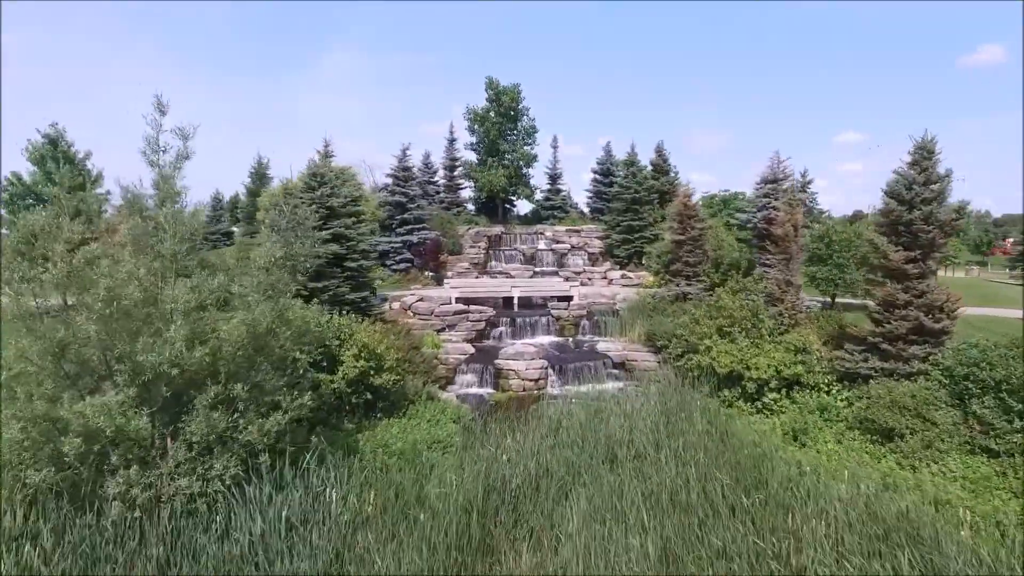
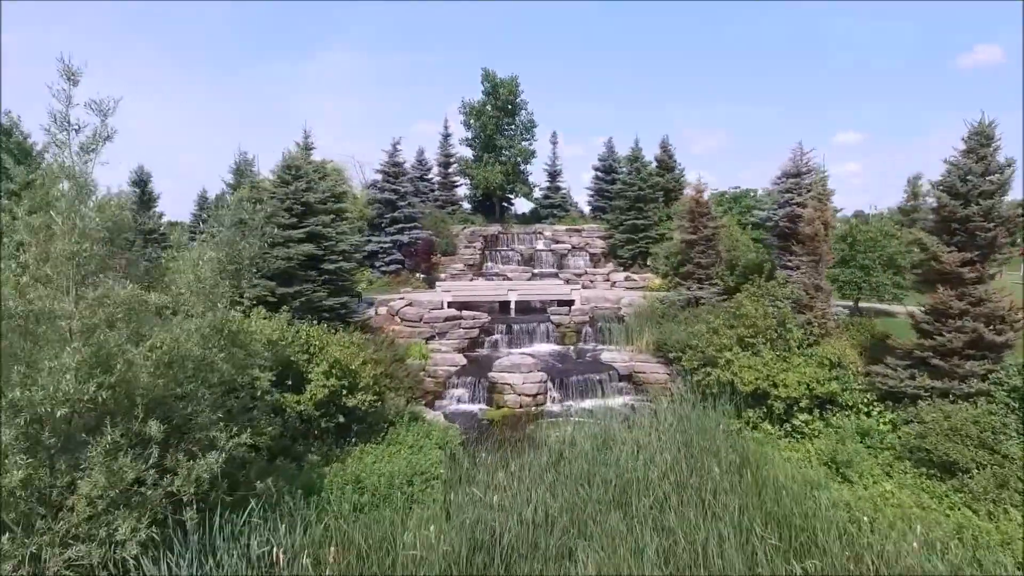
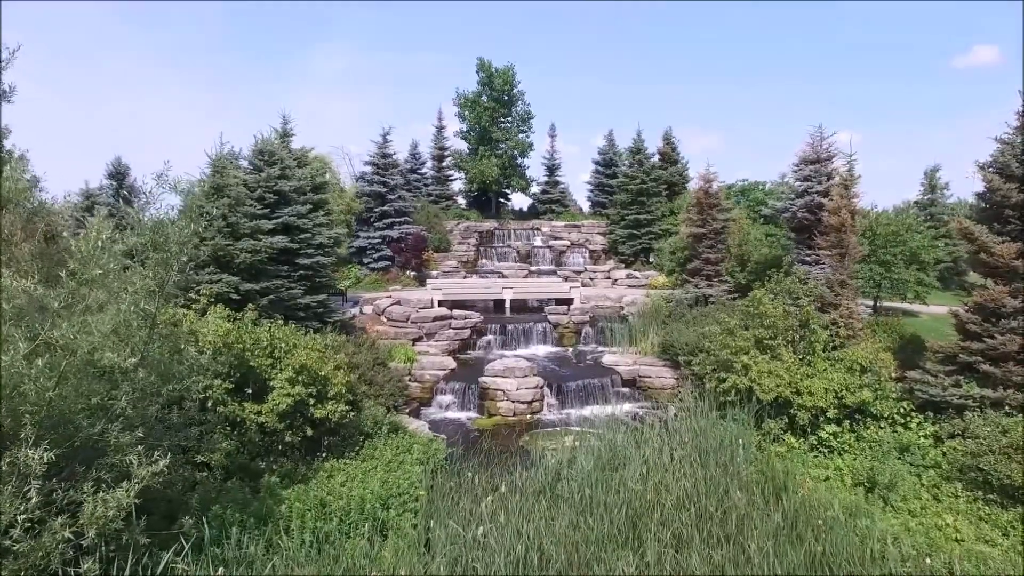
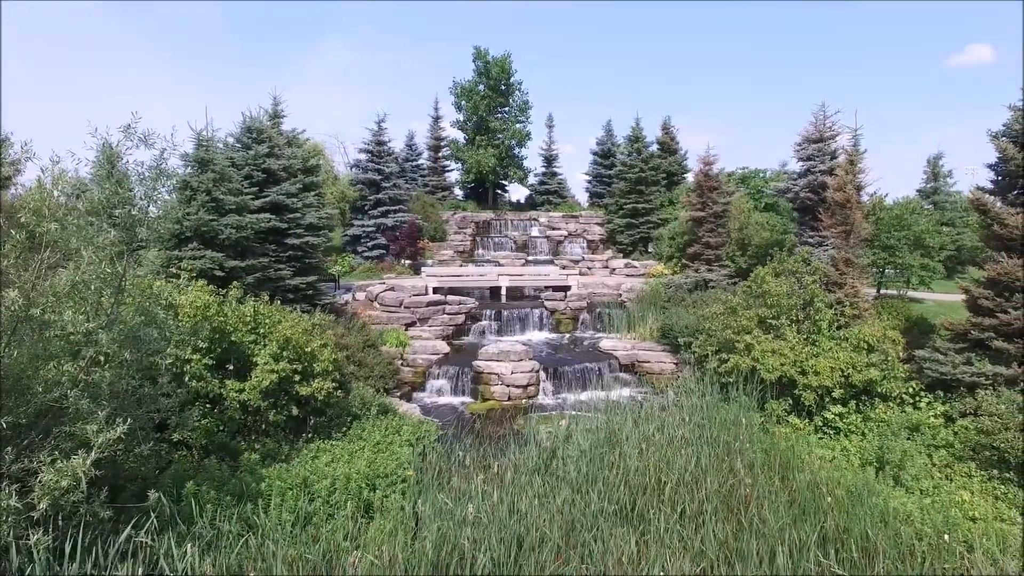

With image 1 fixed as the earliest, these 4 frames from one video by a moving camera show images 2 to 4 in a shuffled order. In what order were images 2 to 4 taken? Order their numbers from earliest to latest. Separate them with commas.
2, 3, 4
